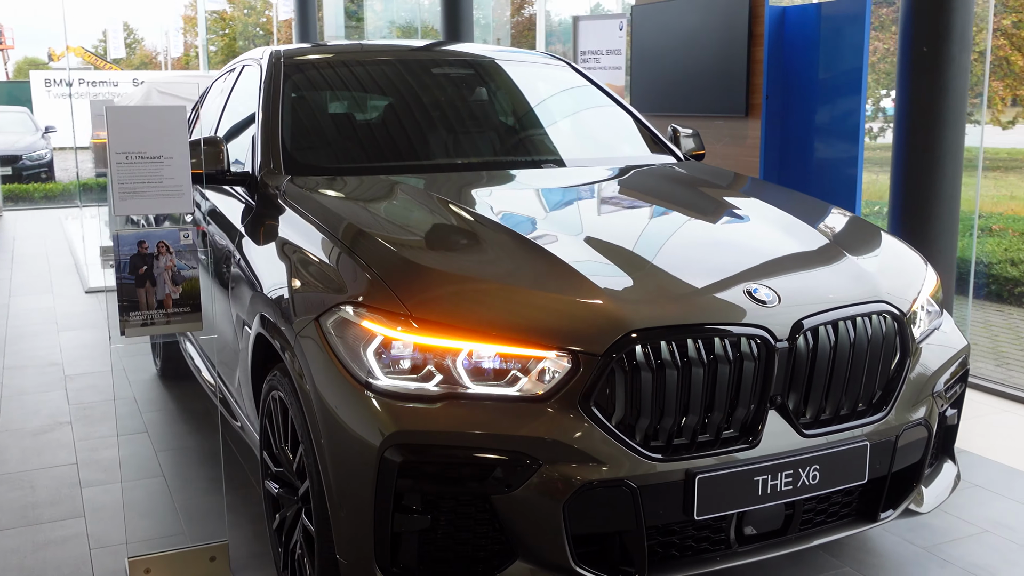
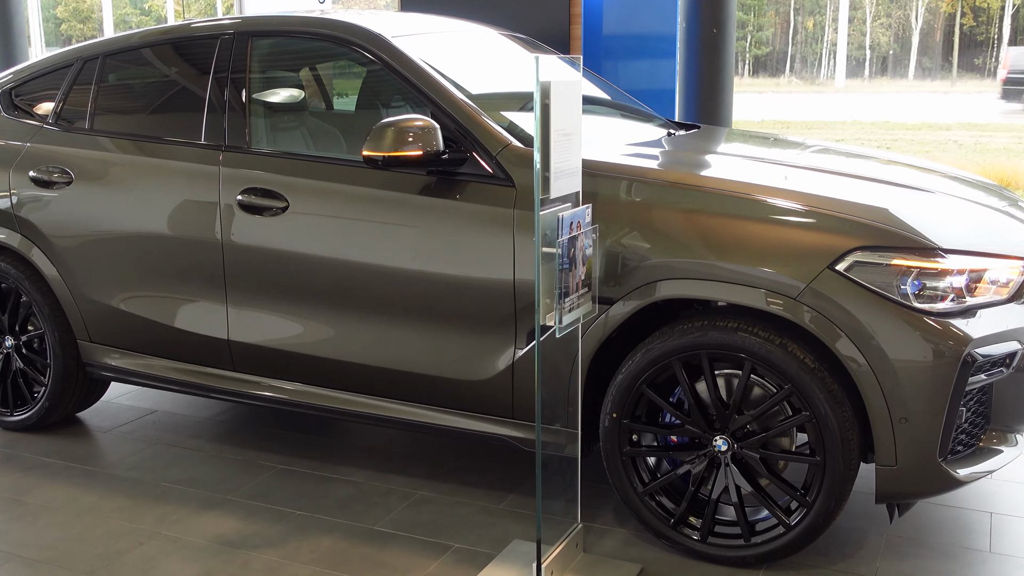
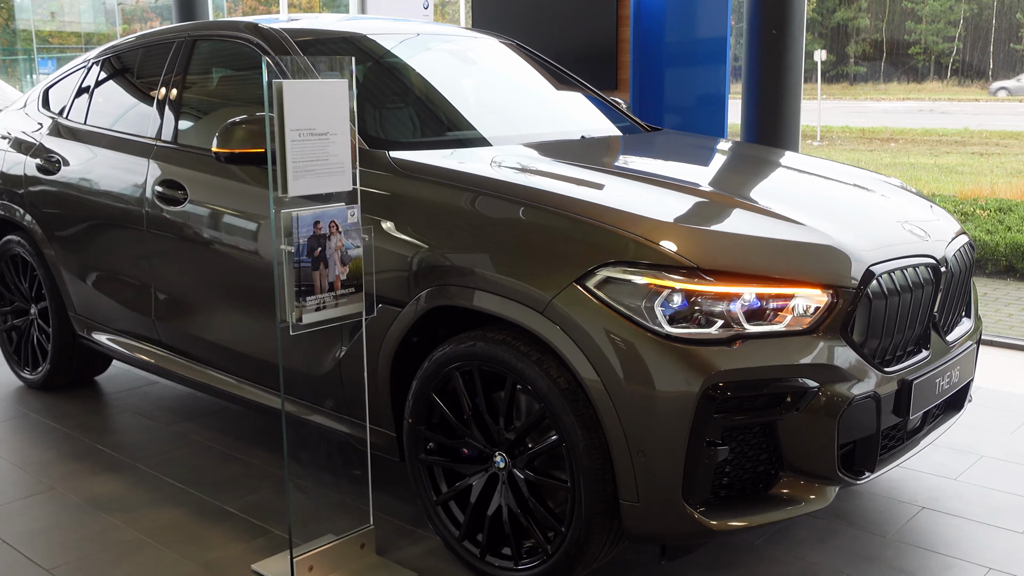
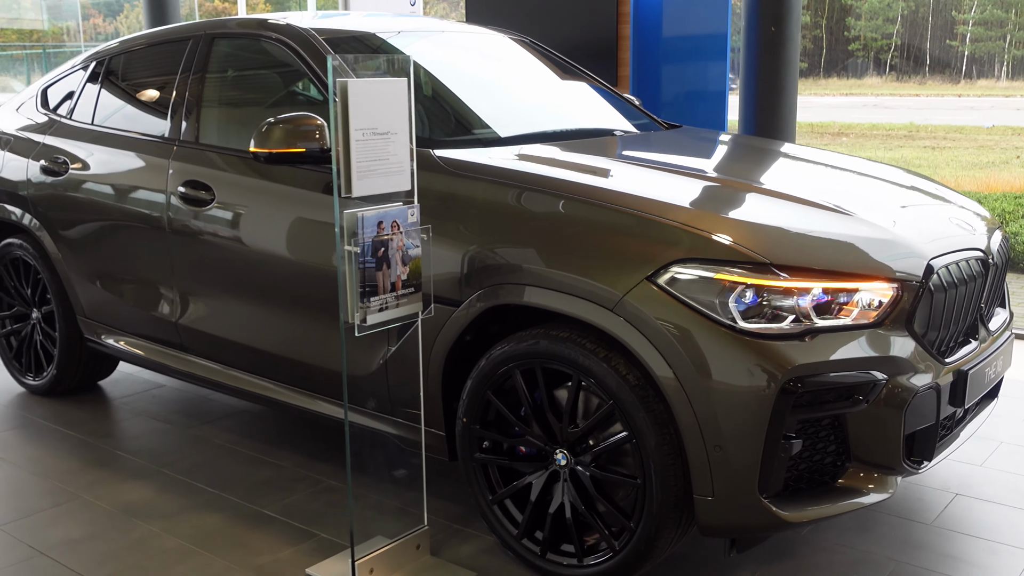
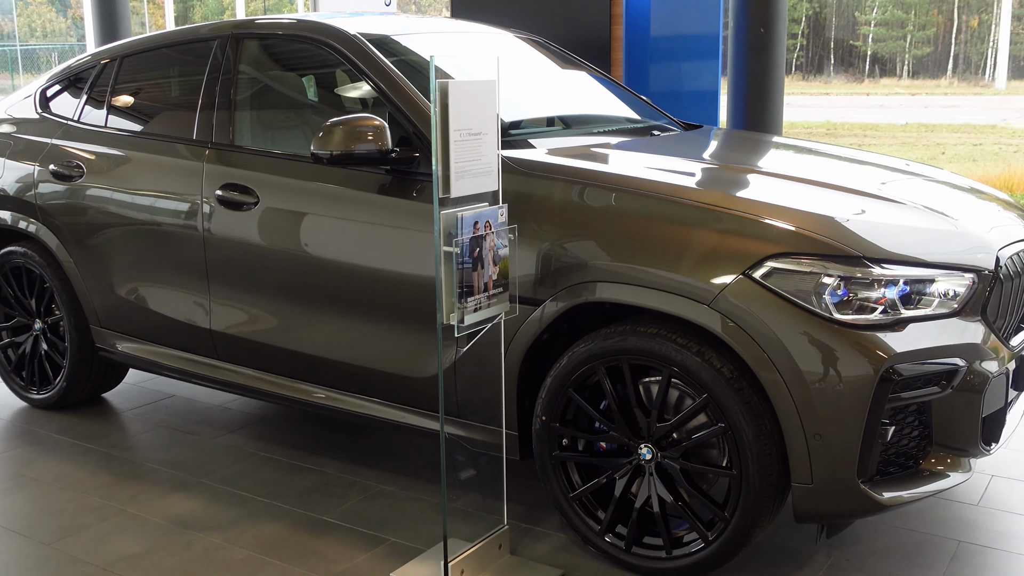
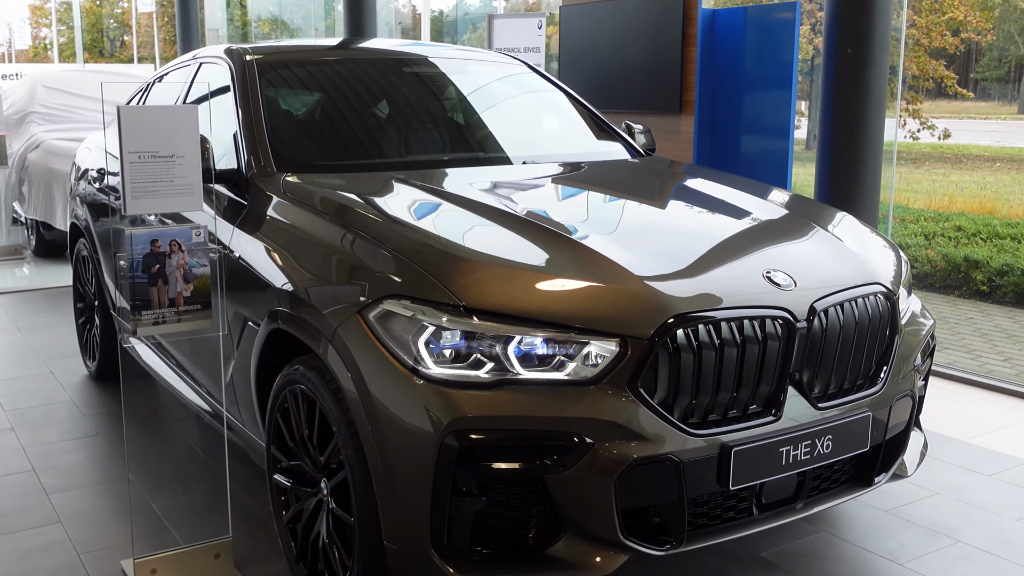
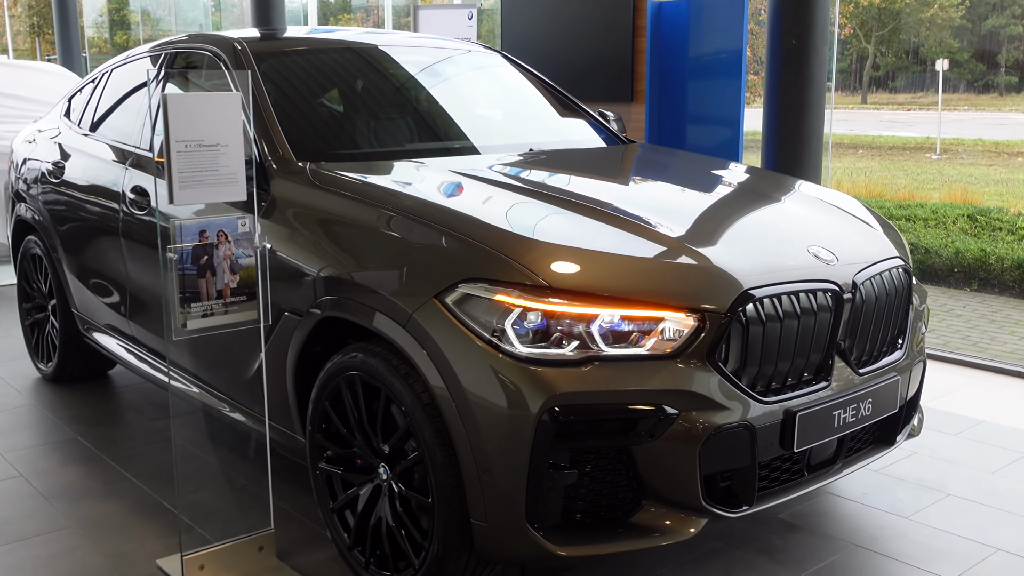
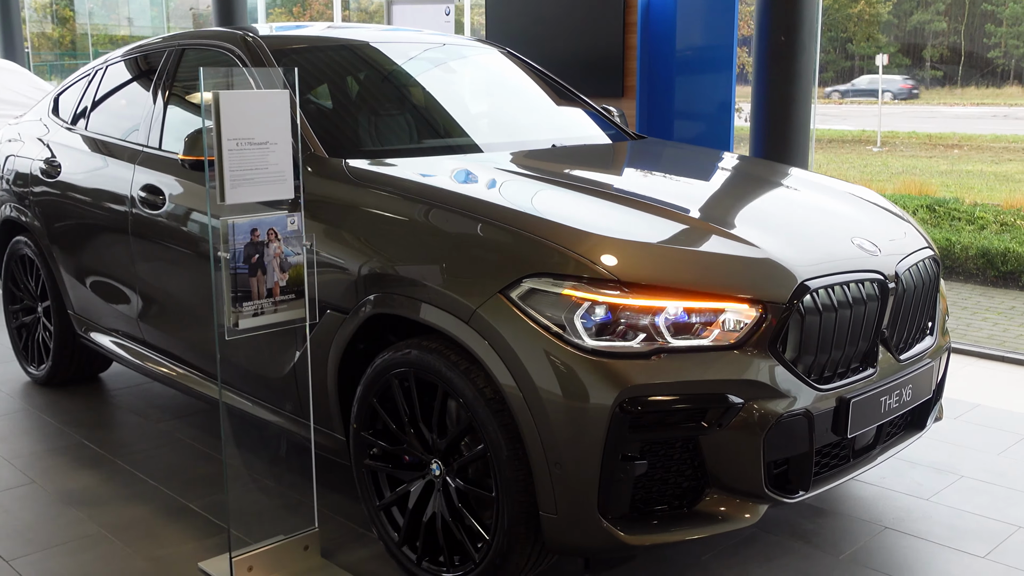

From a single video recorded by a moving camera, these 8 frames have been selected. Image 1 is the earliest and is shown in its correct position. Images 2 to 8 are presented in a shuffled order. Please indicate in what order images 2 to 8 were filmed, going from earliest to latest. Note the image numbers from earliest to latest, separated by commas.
6, 7, 8, 3, 4, 5, 2
